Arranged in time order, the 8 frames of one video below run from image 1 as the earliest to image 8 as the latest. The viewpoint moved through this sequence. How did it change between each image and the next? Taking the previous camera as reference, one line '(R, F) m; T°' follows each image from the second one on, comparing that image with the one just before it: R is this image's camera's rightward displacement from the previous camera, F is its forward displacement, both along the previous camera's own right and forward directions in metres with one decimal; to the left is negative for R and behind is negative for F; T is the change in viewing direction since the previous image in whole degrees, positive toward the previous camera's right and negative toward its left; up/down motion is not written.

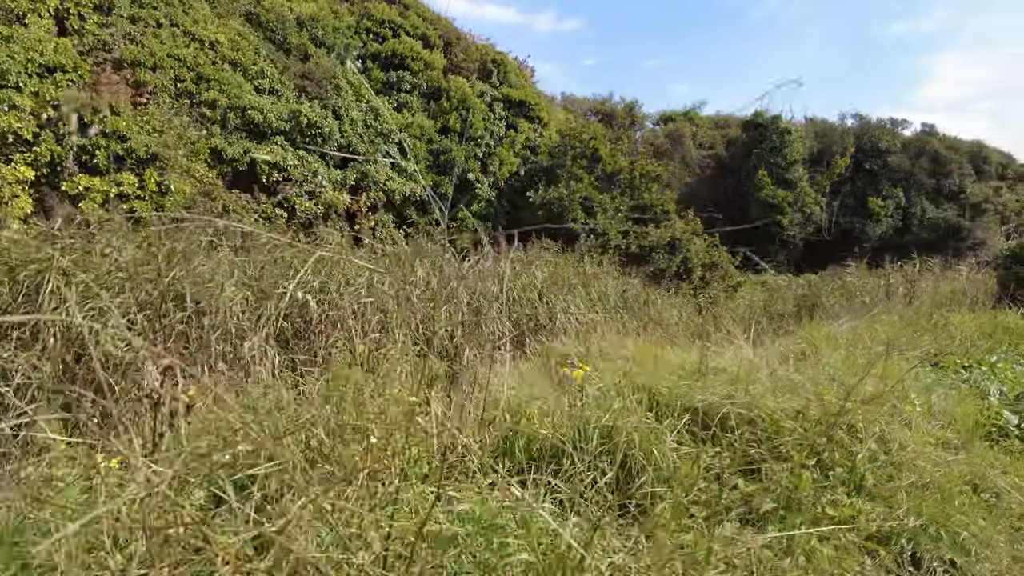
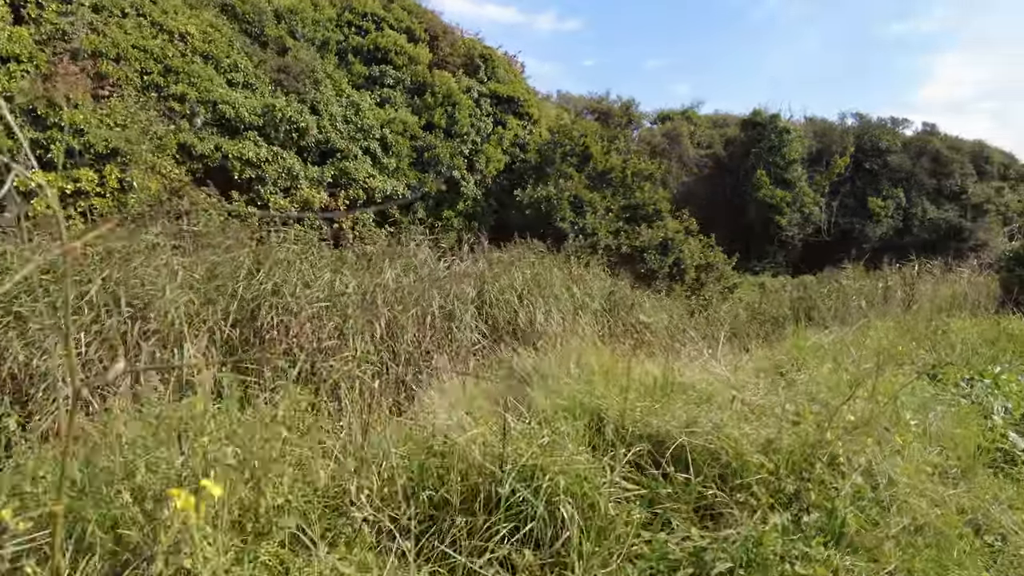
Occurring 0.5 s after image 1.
(+0.2, +0.3) m; 0°
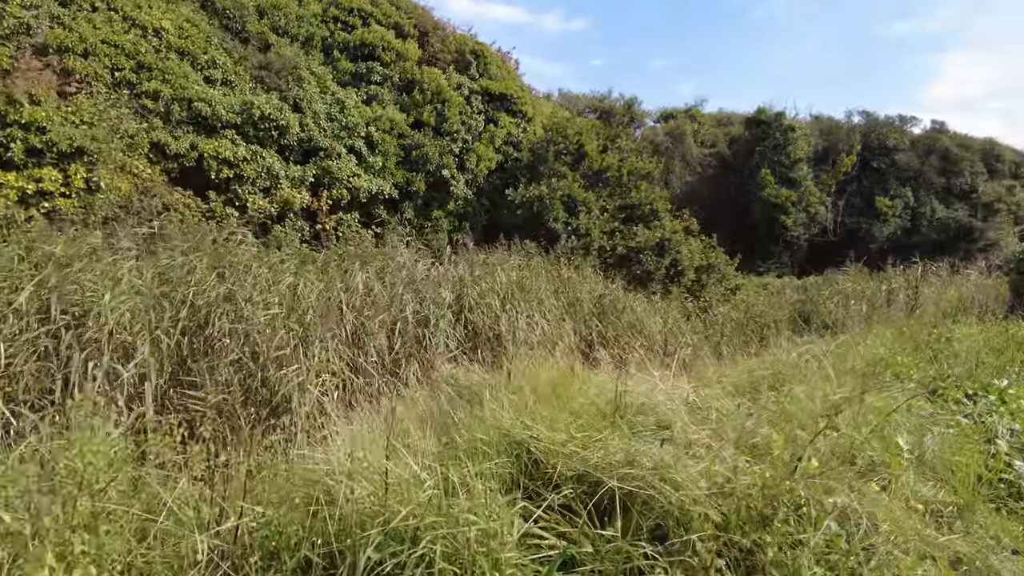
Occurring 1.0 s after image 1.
(+0.2, +0.3) m; -1°
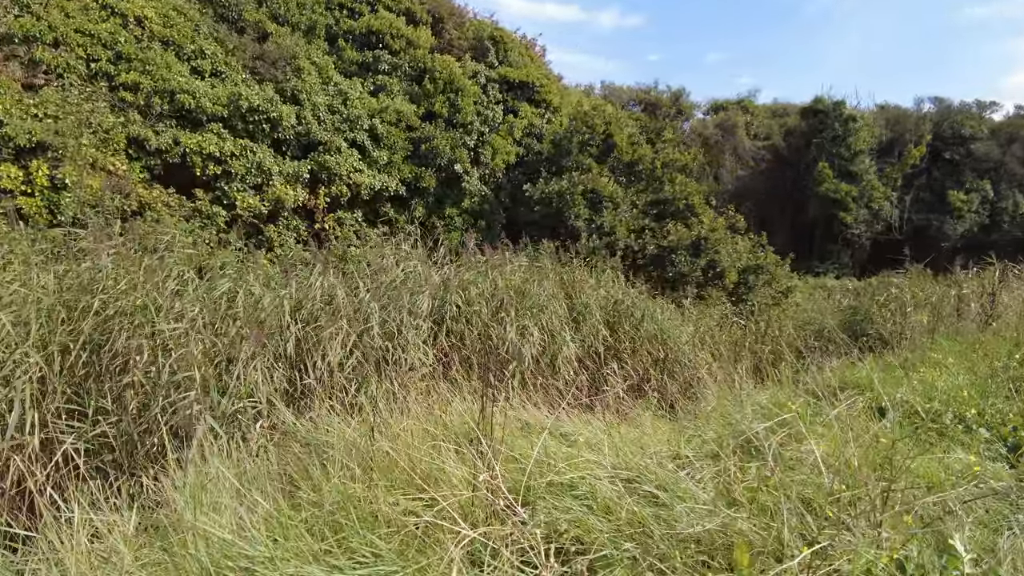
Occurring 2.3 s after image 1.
(+0.4, +0.7) m; -5°
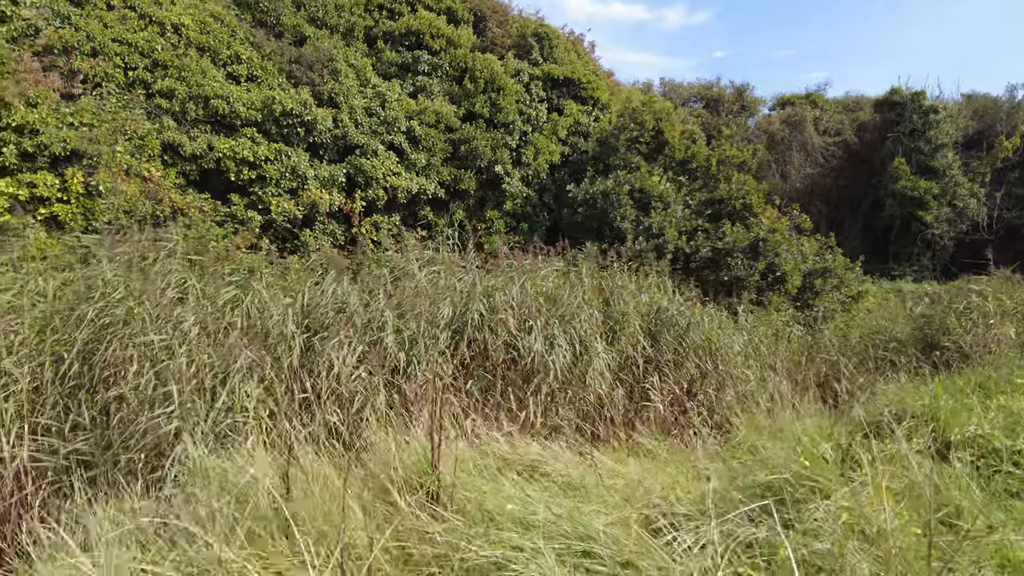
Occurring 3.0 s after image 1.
(+0.2, +0.3) m; -6°
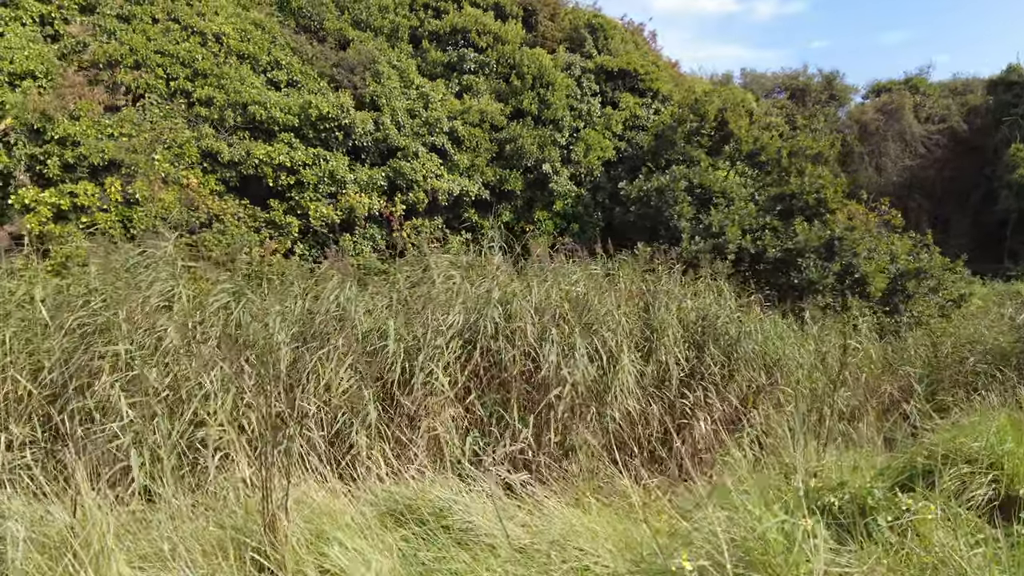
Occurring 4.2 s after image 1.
(+0.4, +0.4) m; -8°
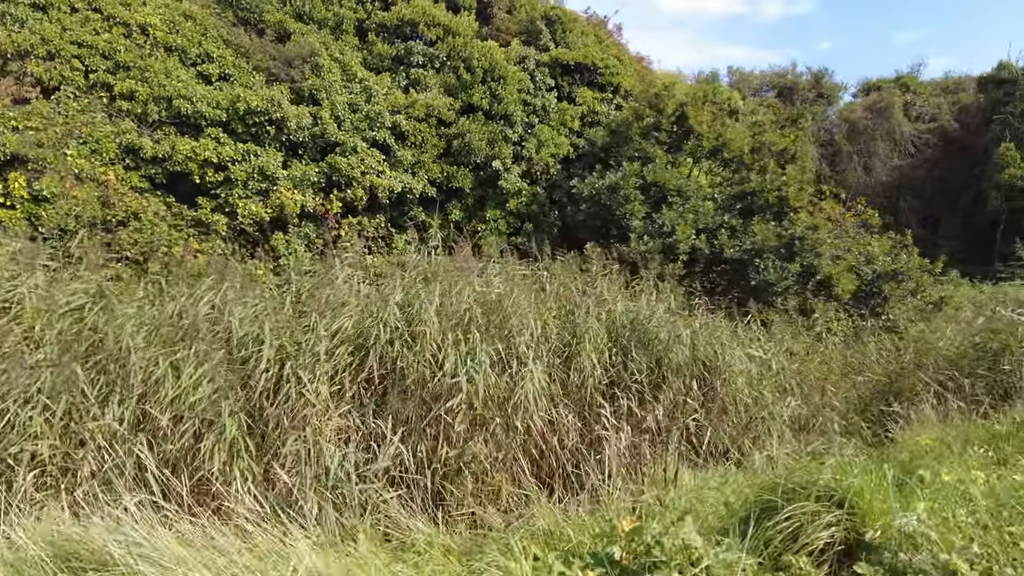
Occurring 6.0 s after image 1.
(+0.6, +0.3) m; -1°
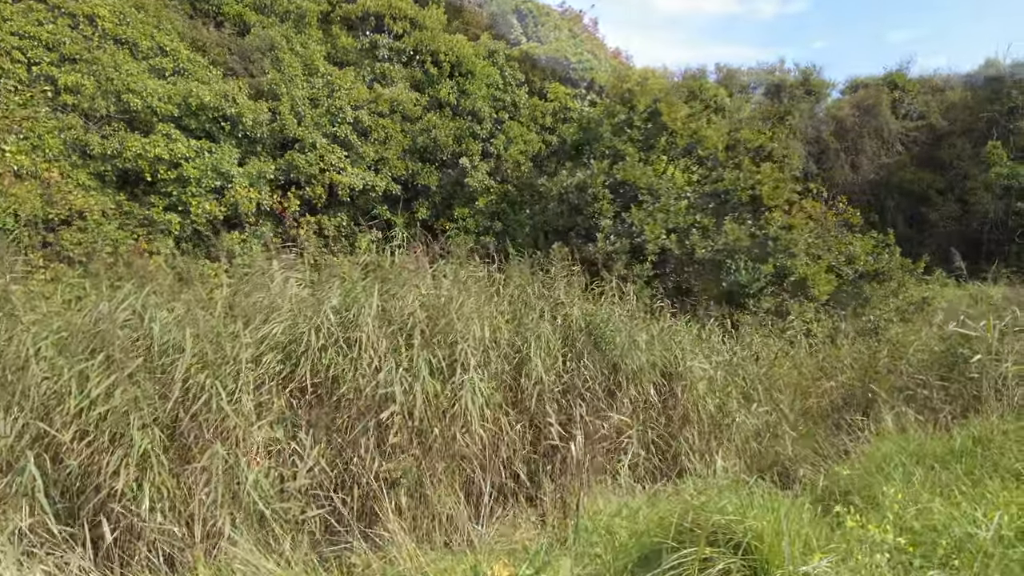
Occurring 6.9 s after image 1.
(+0.3, +0.2) m; 0°
